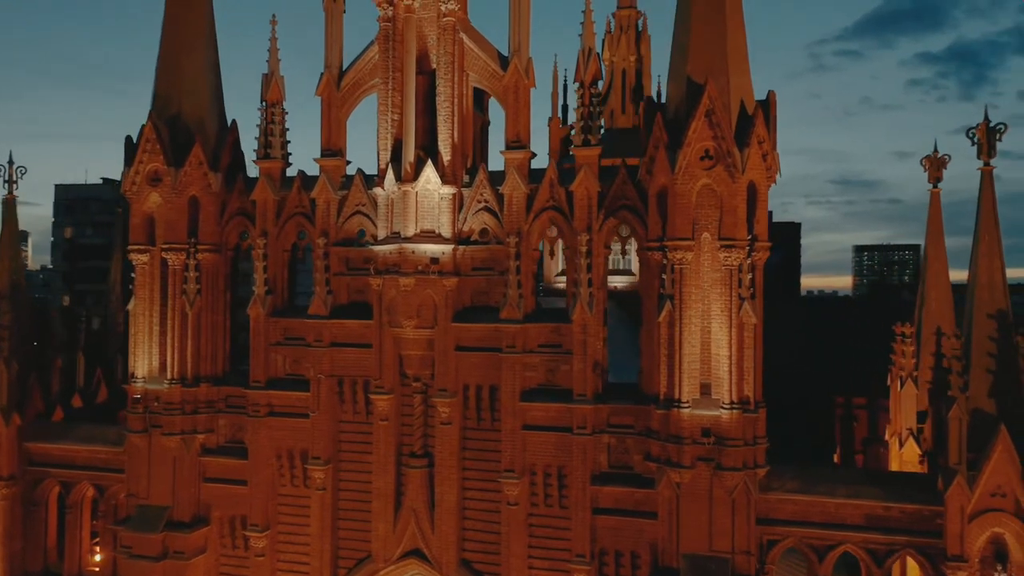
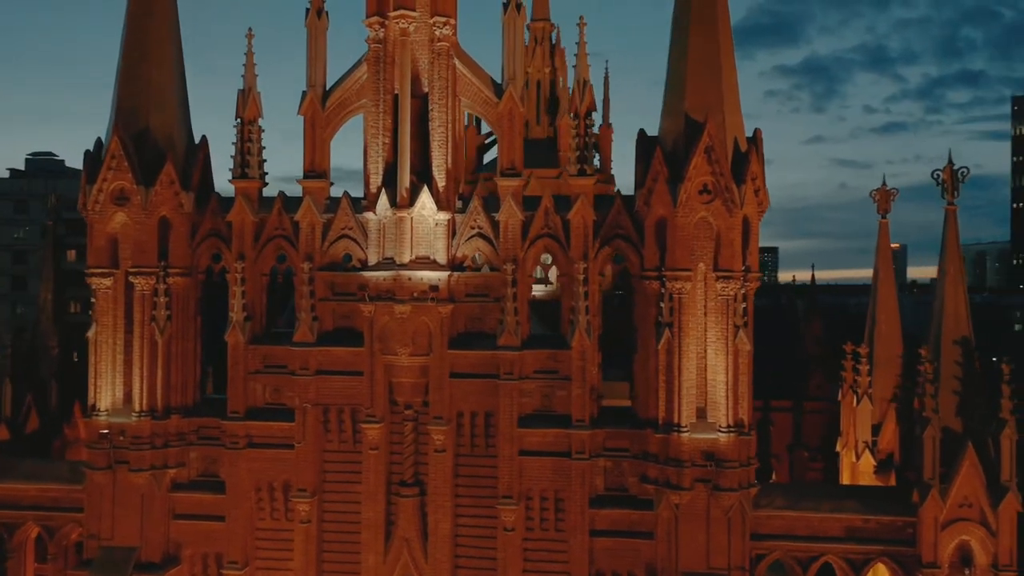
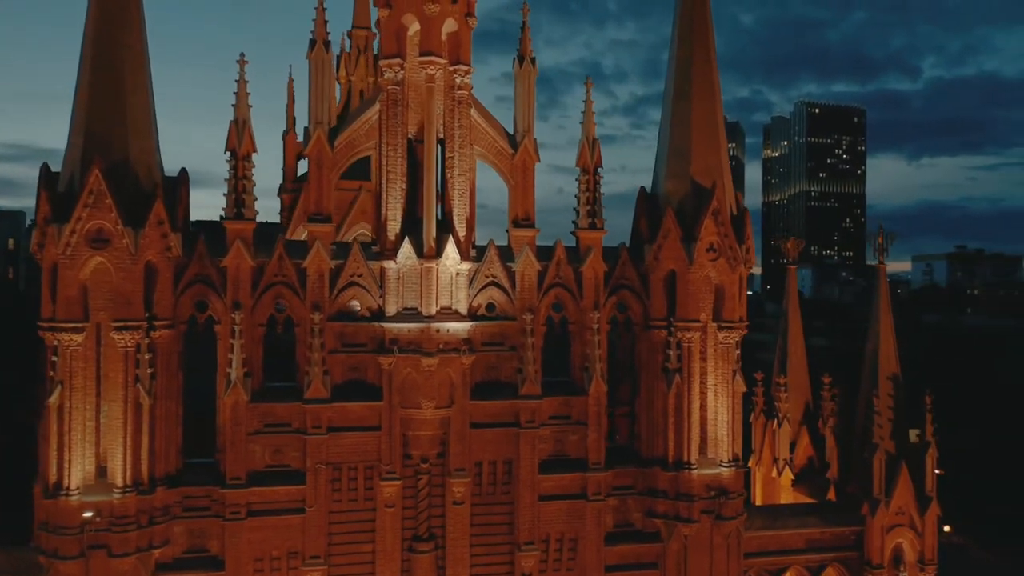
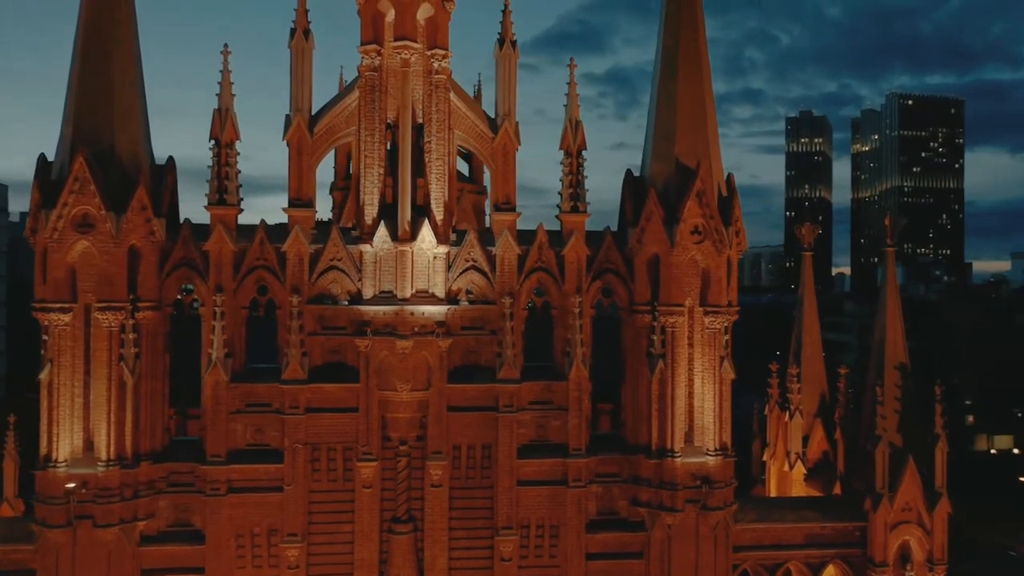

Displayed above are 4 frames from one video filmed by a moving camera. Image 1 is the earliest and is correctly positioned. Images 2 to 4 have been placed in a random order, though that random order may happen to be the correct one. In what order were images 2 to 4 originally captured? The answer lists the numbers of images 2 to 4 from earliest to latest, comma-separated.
2, 4, 3
